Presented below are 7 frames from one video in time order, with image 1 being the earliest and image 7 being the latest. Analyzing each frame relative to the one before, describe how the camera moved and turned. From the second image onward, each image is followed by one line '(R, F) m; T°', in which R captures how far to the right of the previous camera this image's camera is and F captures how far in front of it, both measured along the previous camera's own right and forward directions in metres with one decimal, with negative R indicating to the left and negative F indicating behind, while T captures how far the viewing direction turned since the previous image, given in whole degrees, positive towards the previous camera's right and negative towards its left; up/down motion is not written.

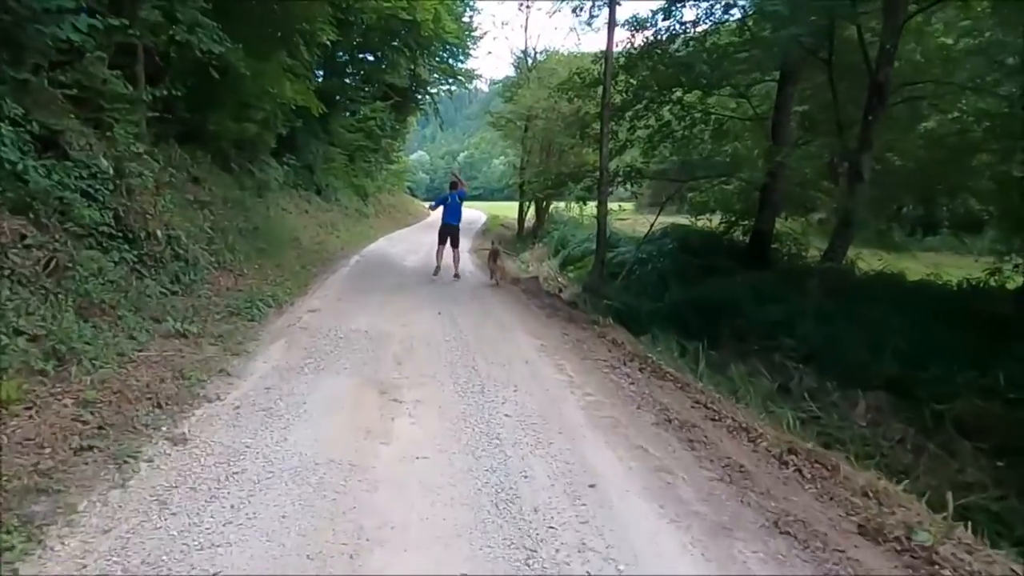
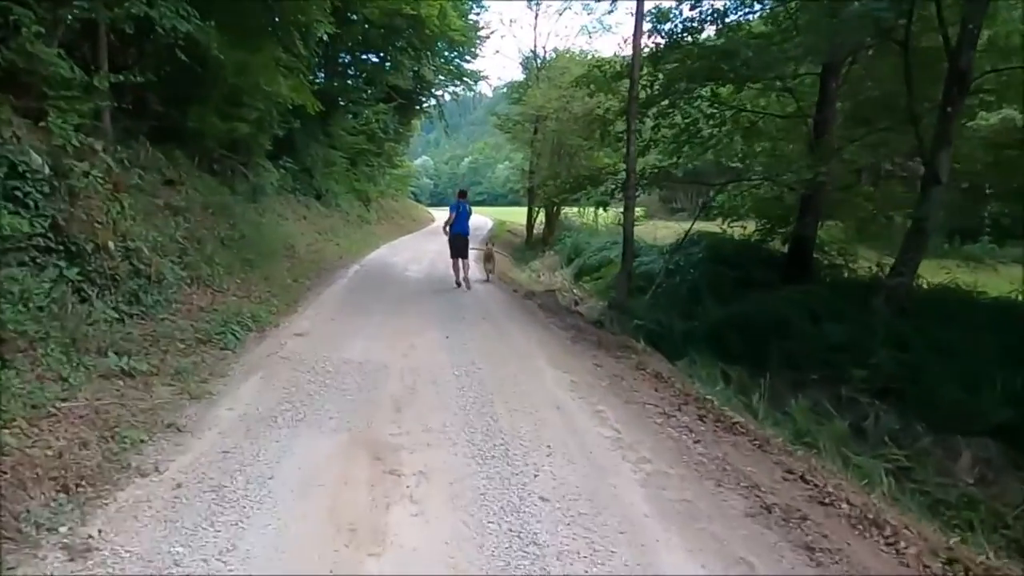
(-0.2, +1.3) m; 0°
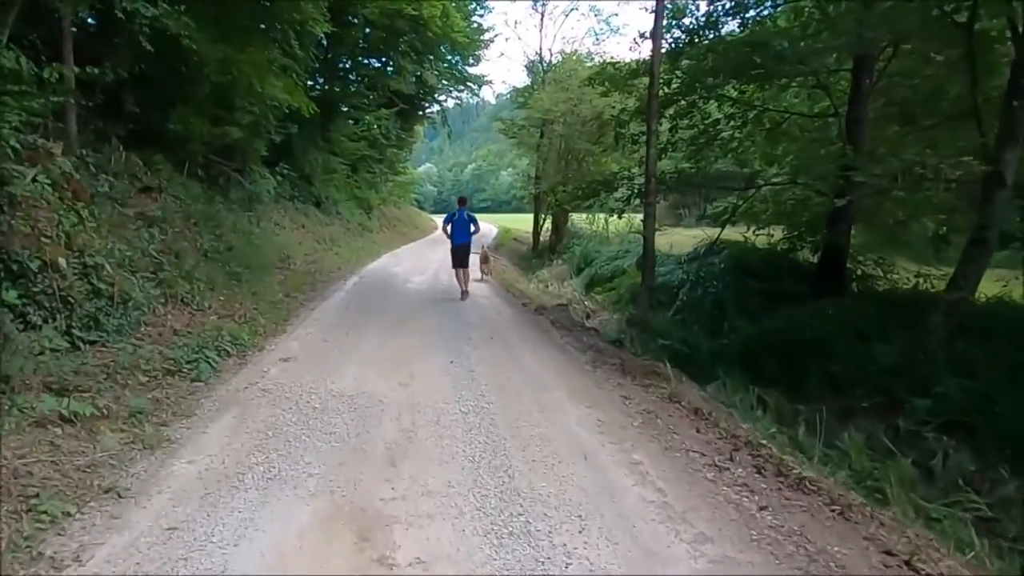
(-0.1, +0.9) m; 0°
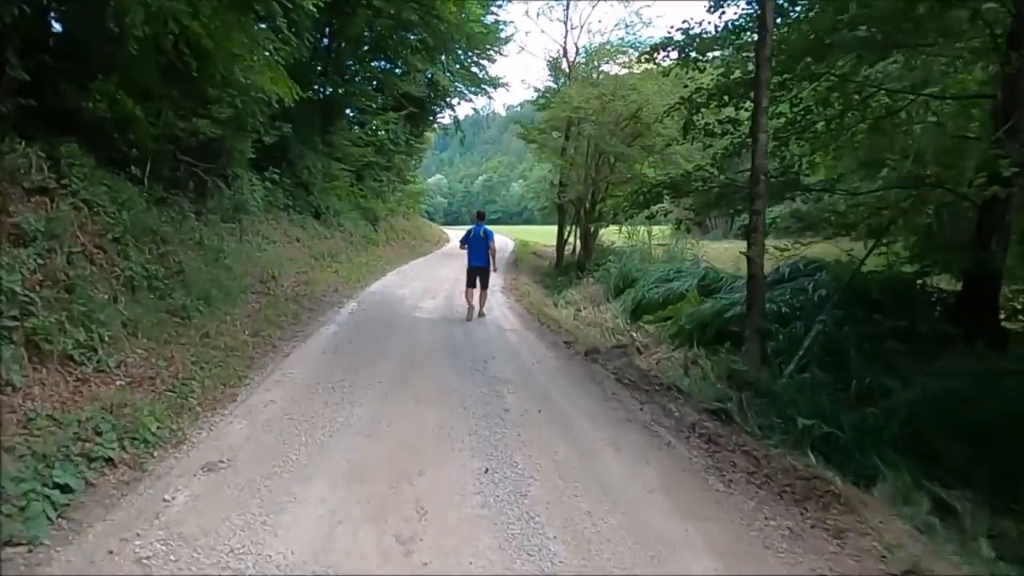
(-0.3, +2.8) m; -1°
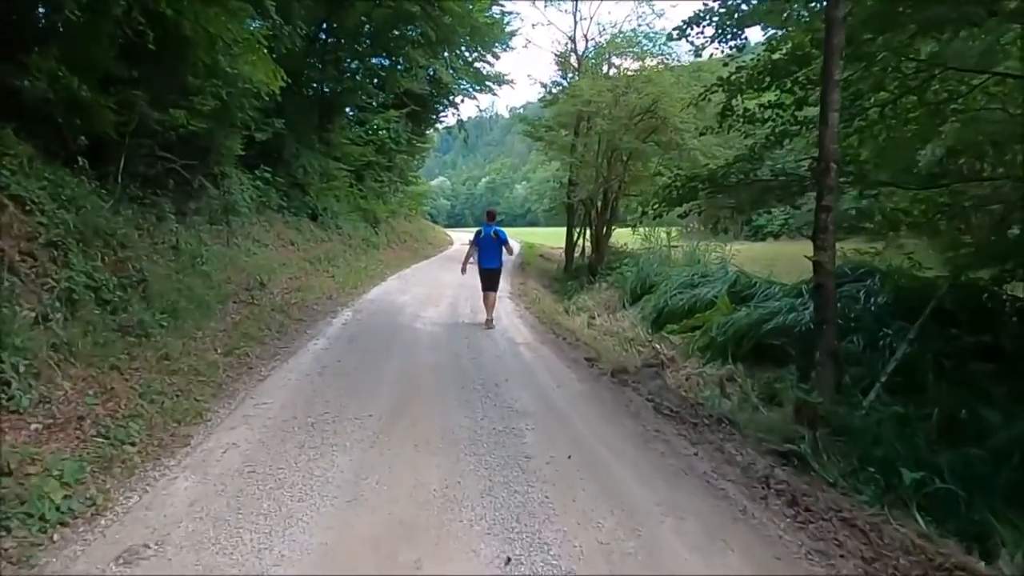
(-0.1, +1.2) m; 0°
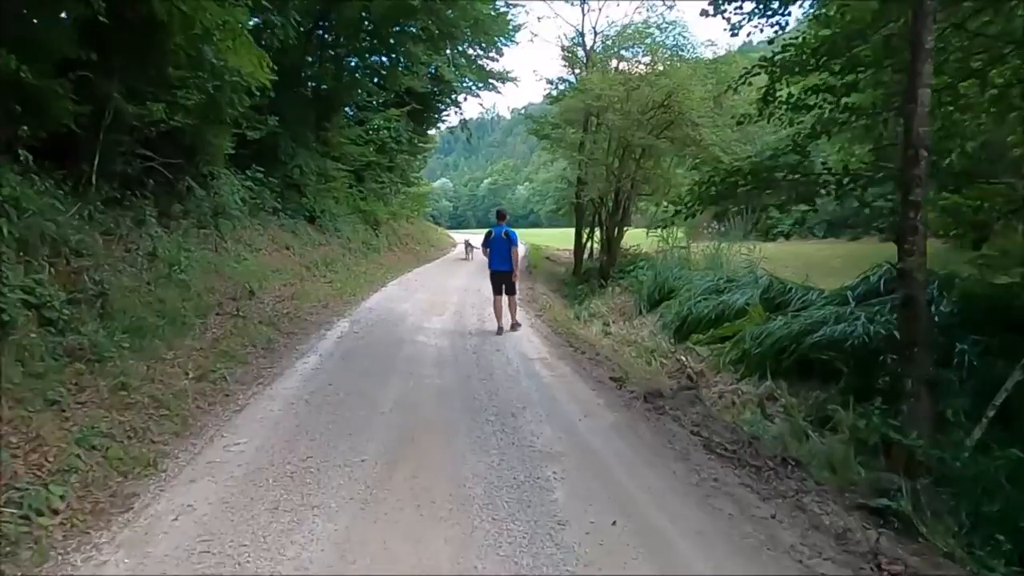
(-0.1, +1.0) m; 0°
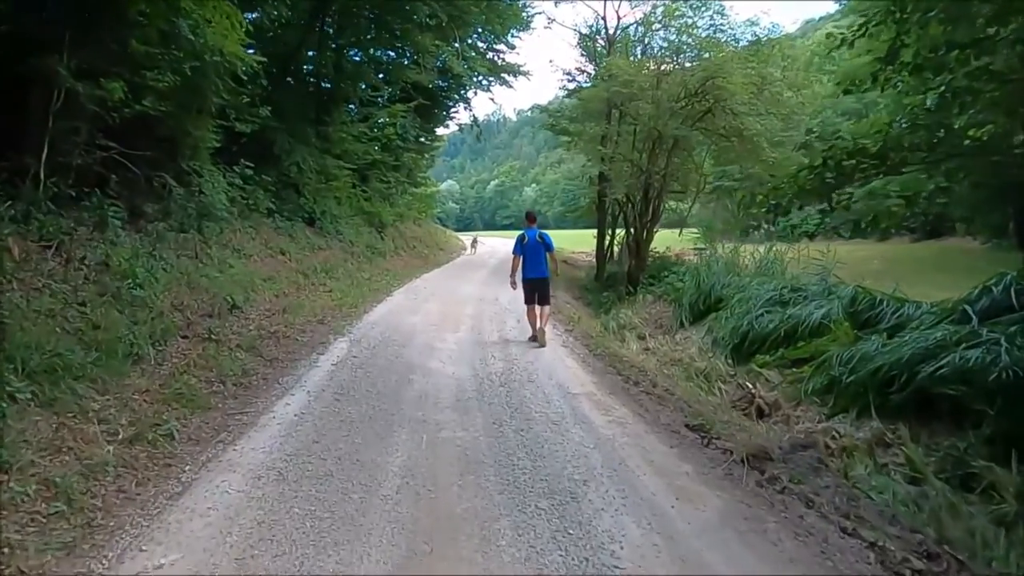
(-0.3, +1.7) m; 0°
